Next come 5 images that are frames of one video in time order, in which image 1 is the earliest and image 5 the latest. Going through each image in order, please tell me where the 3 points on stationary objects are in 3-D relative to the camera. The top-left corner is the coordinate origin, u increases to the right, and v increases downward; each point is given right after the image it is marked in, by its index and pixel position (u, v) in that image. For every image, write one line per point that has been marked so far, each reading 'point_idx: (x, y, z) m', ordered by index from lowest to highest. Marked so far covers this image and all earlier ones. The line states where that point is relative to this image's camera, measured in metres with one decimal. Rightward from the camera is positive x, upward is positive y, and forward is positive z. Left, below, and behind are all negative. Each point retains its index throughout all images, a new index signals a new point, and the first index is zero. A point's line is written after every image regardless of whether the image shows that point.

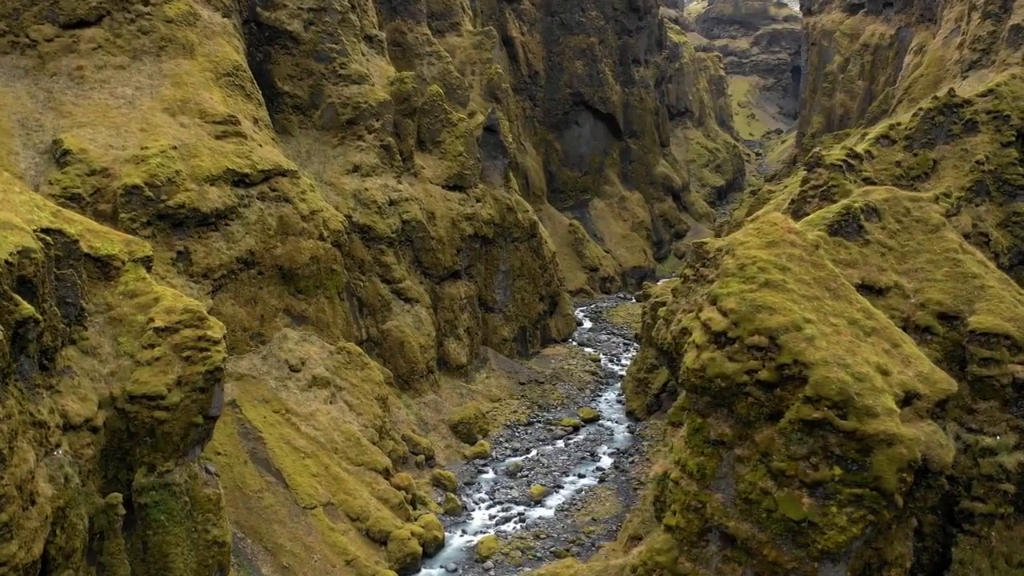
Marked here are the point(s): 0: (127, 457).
0: (-9.9, -4.3, +19.9) m
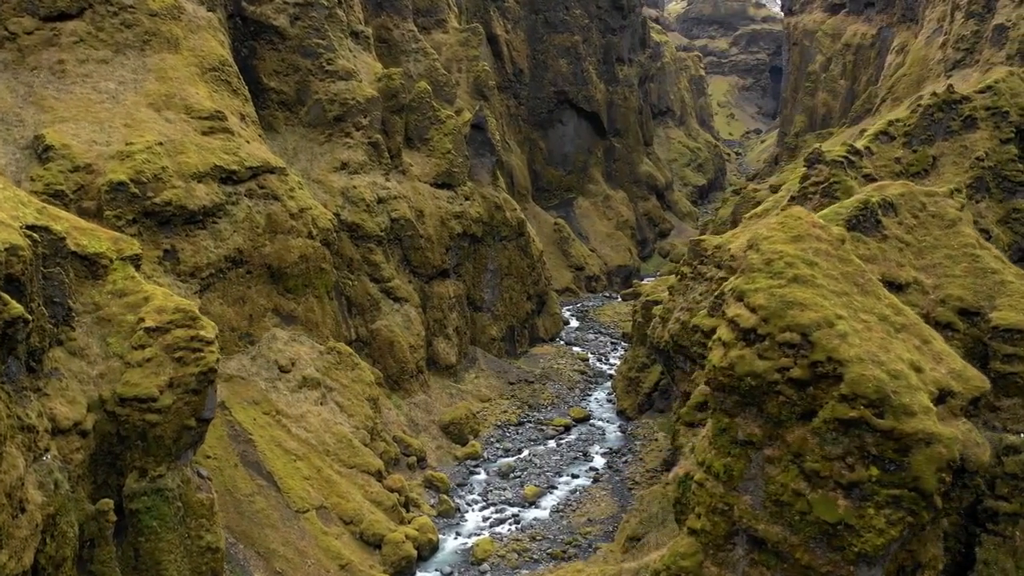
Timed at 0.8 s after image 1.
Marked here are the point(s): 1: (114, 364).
0: (-9.8, -4.3, +19.3) m
1: (-10.2, -1.9, +19.9) m
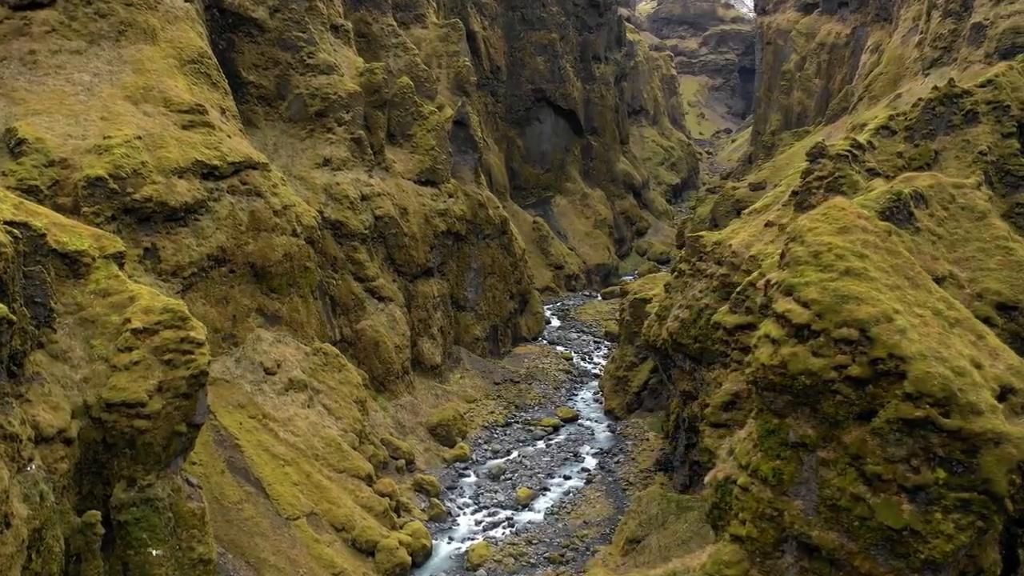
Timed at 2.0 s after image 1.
0: (-9.6, -4.3, +18.2) m
1: (-10.0, -1.9, +18.8) m
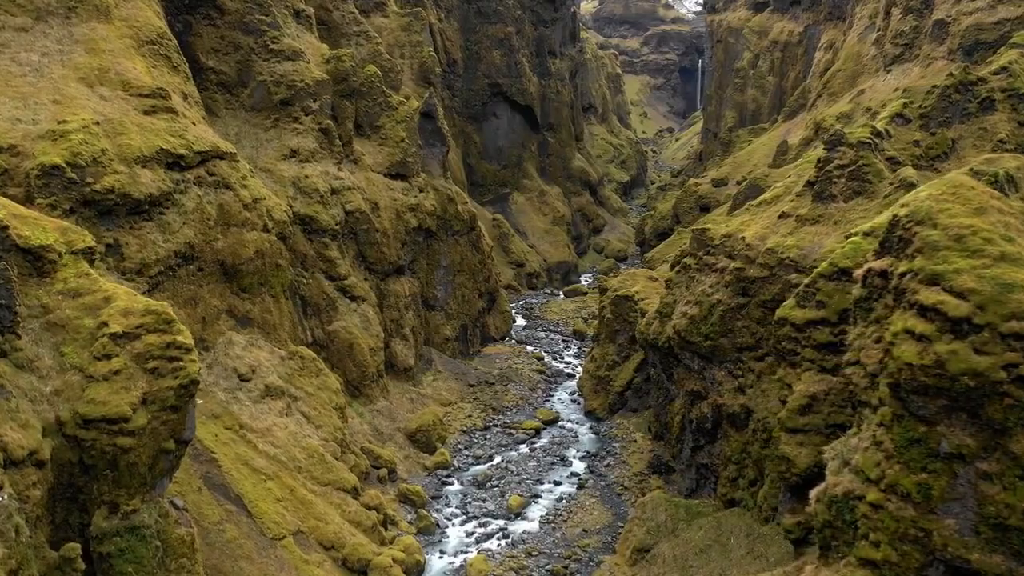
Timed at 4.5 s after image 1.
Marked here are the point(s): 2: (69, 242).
0: (-8.9, -4.3, +15.9) m
1: (-9.4, -1.9, +16.5) m
2: (-10.8, +1.1, +18.7) m
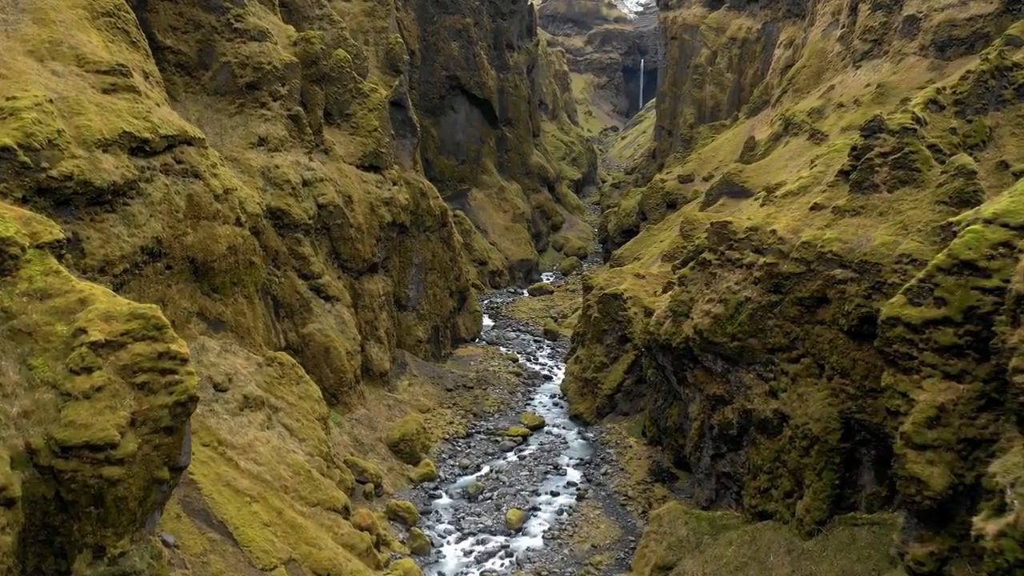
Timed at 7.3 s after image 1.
0: (-7.7, -4.3, +13.2) m
1: (-8.3, -1.9, +13.7) m
2: (-9.9, +1.1, +15.8) m
